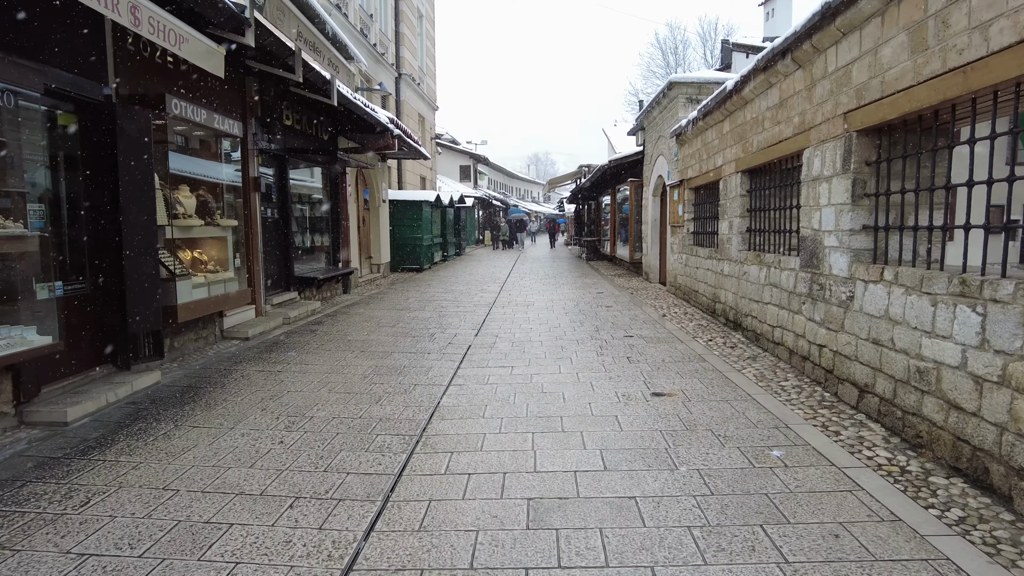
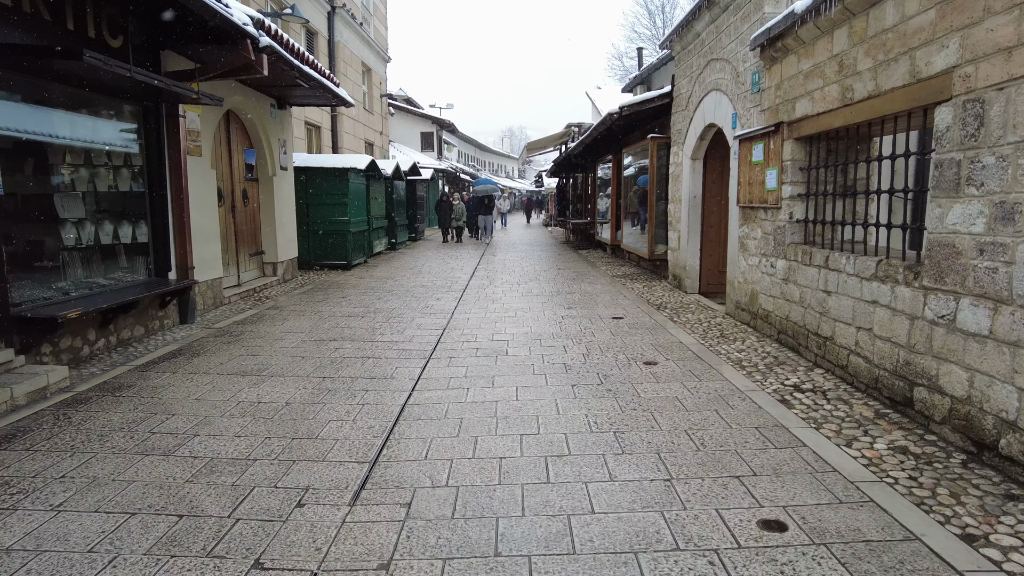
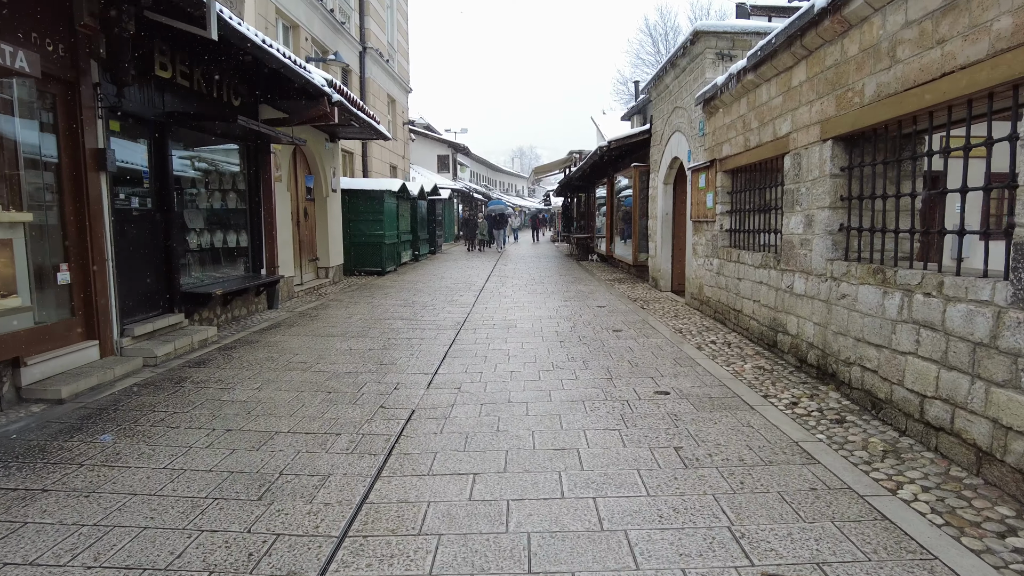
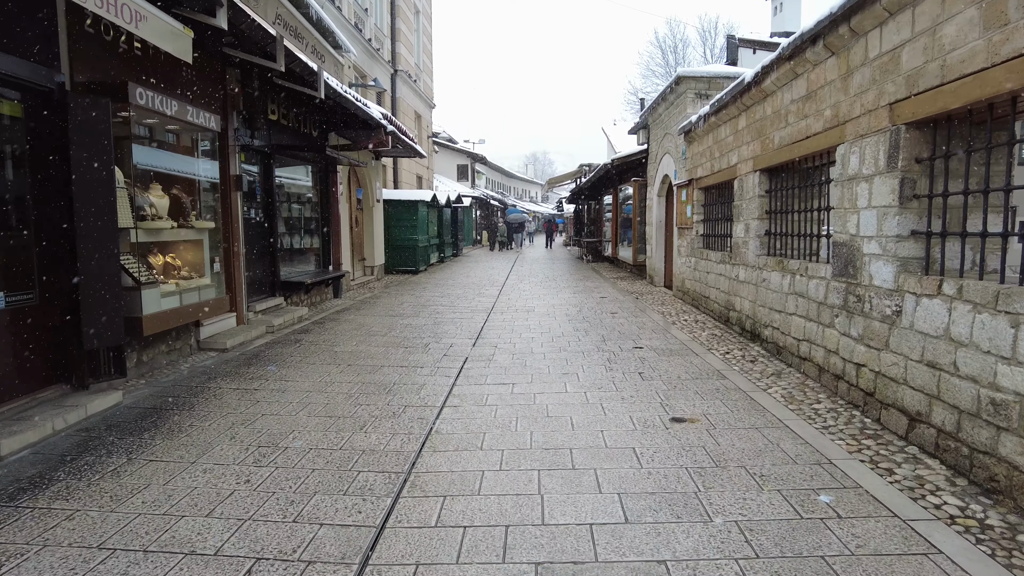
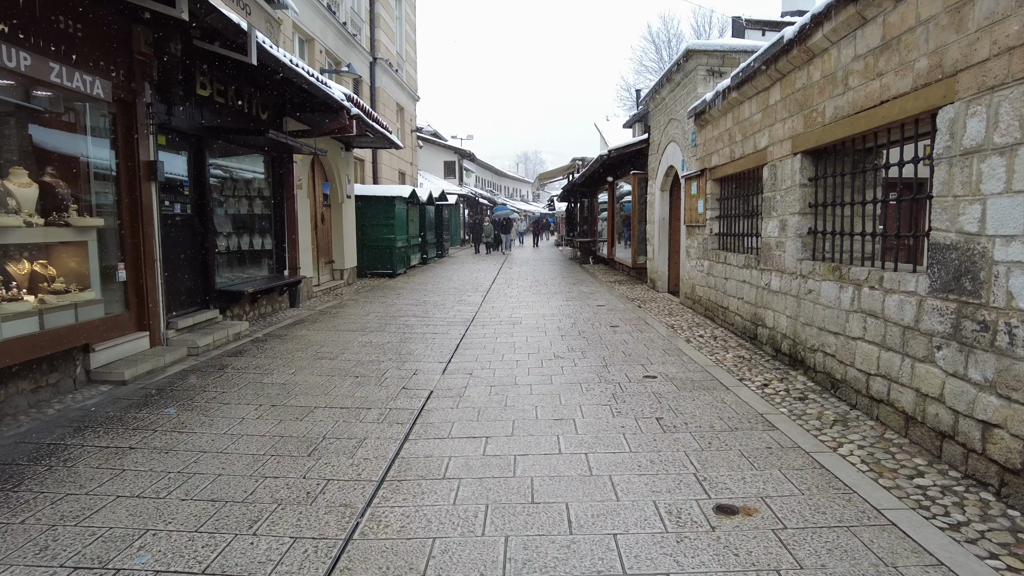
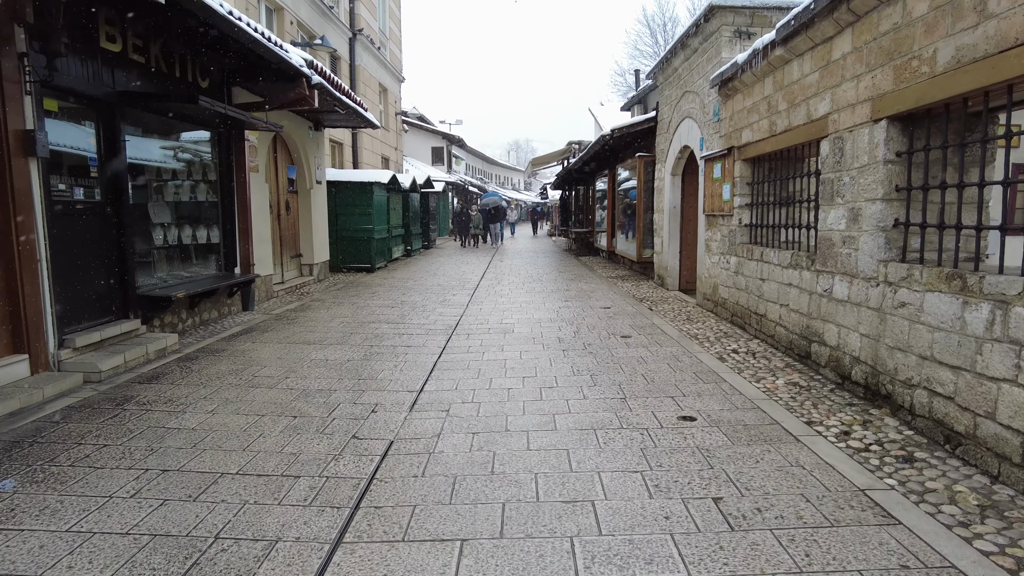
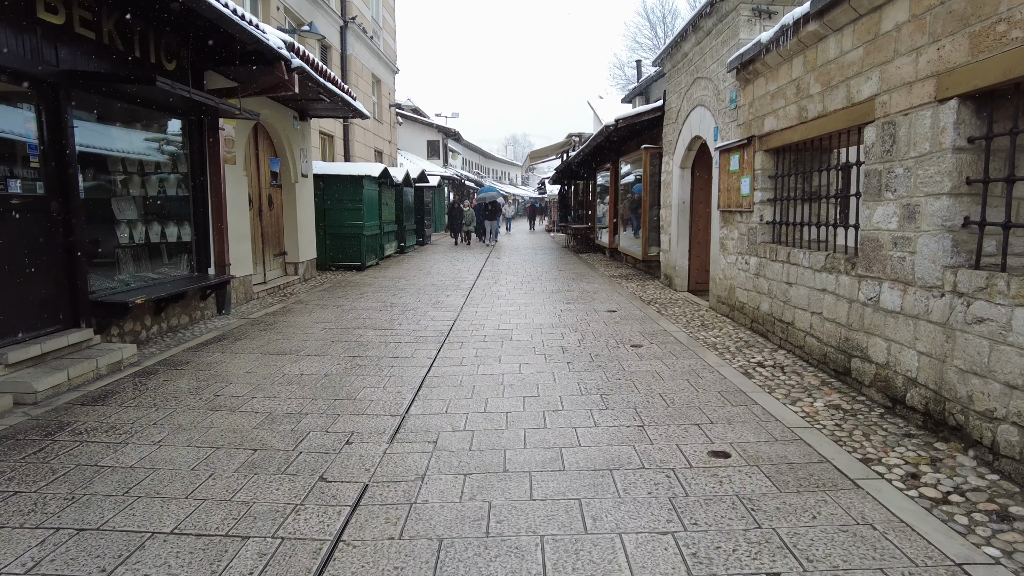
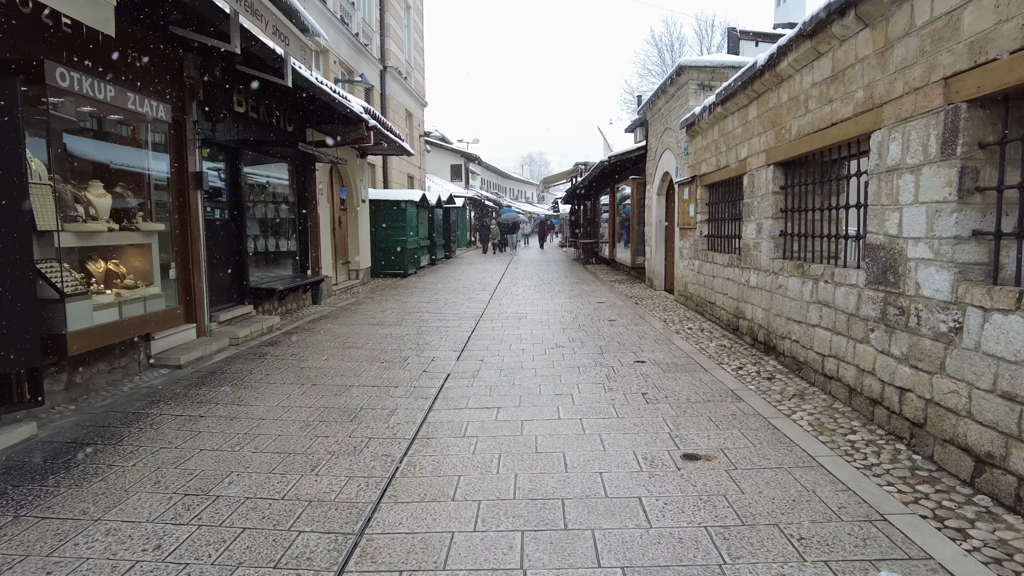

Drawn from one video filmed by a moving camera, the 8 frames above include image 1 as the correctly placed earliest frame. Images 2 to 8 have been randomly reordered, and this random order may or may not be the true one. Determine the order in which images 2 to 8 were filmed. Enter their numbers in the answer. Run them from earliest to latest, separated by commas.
4, 8, 5, 3, 6, 7, 2
